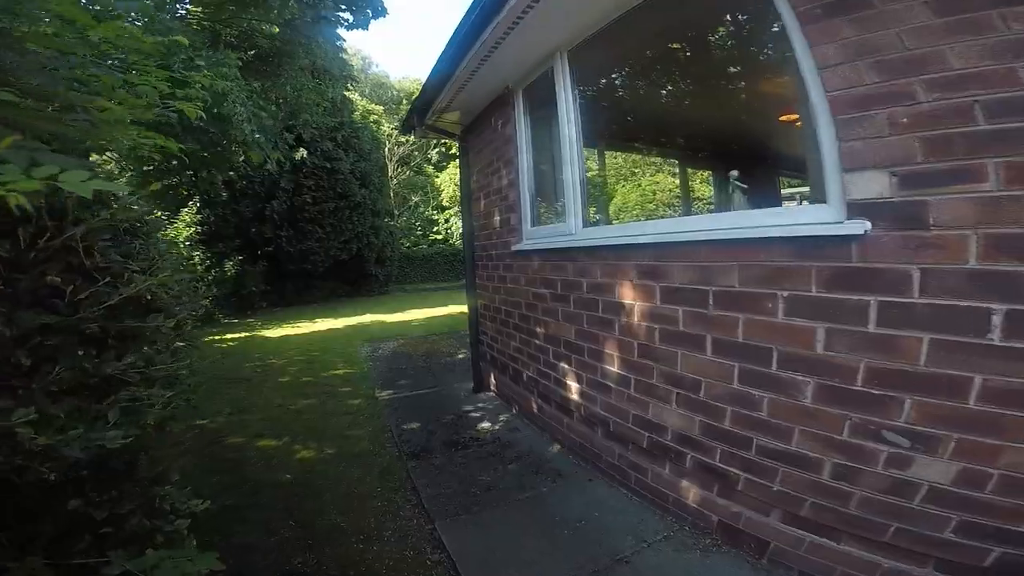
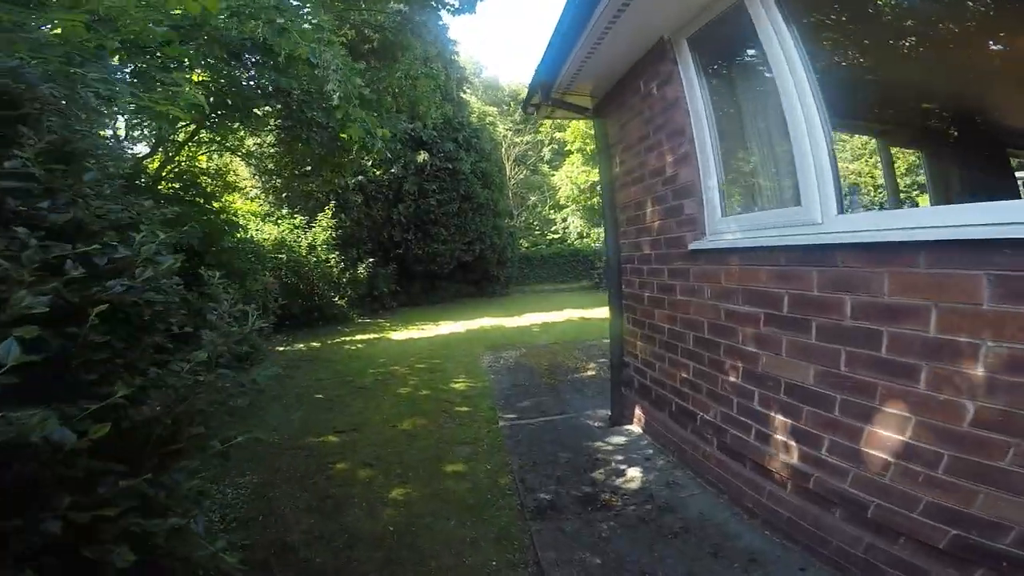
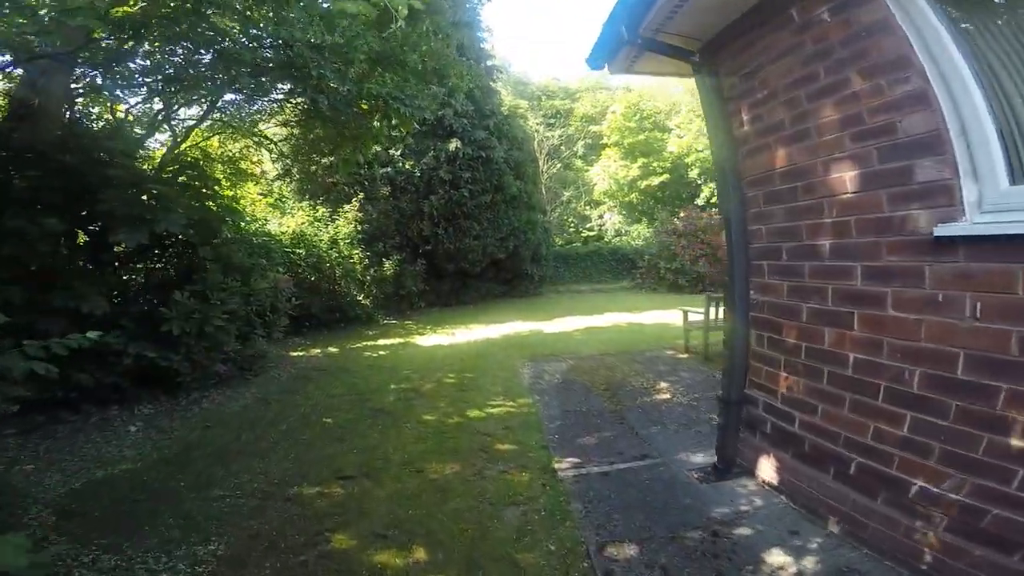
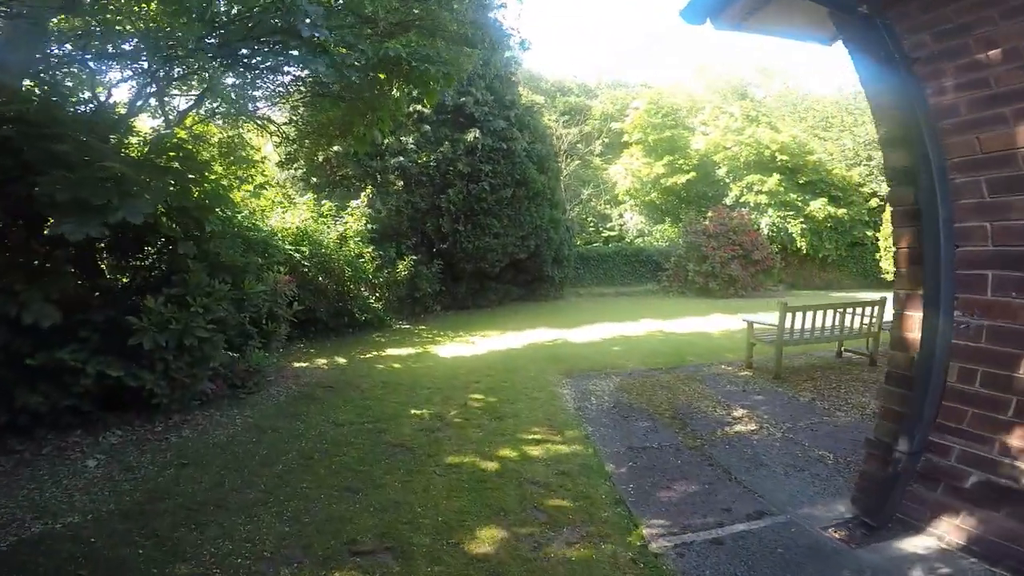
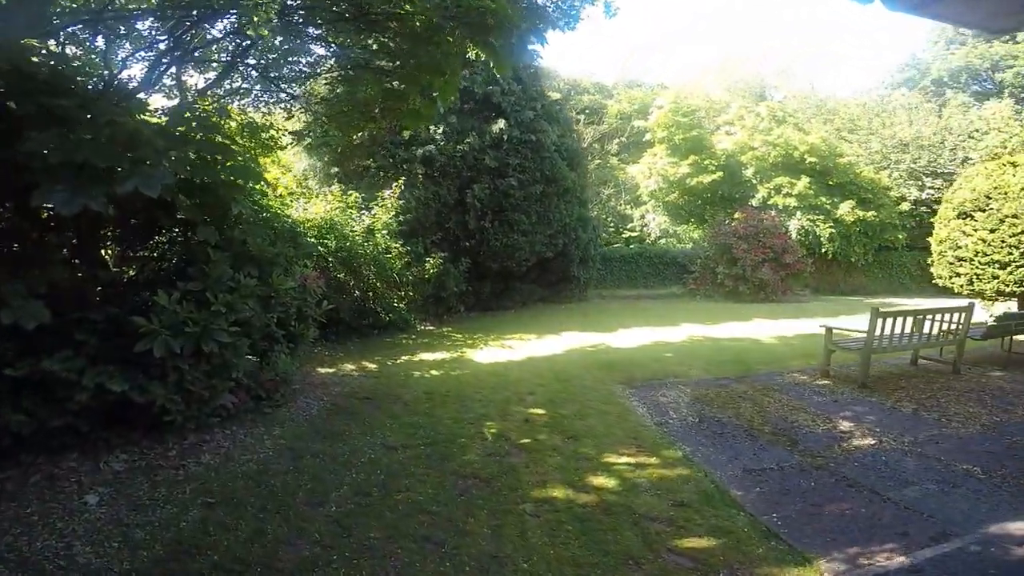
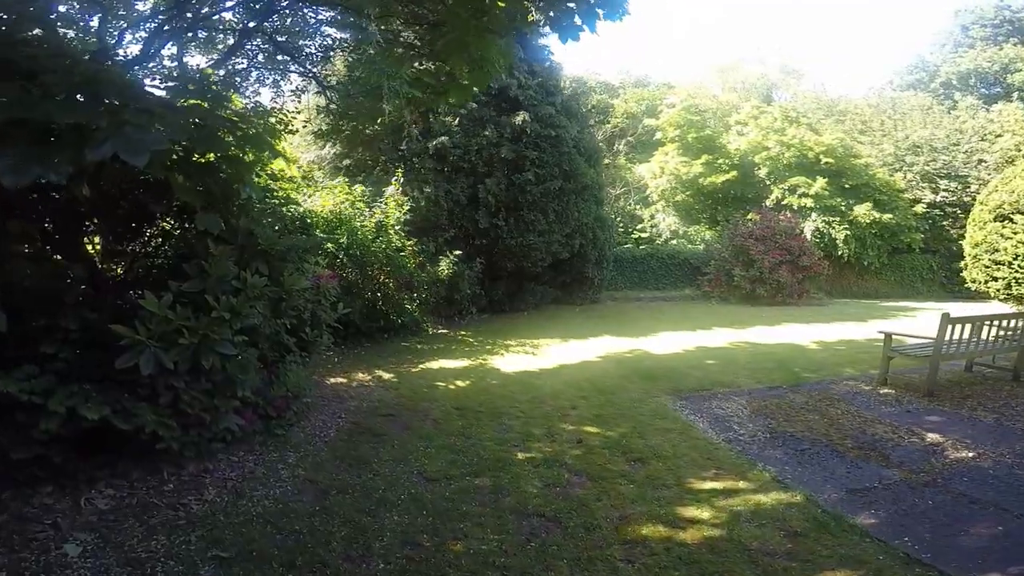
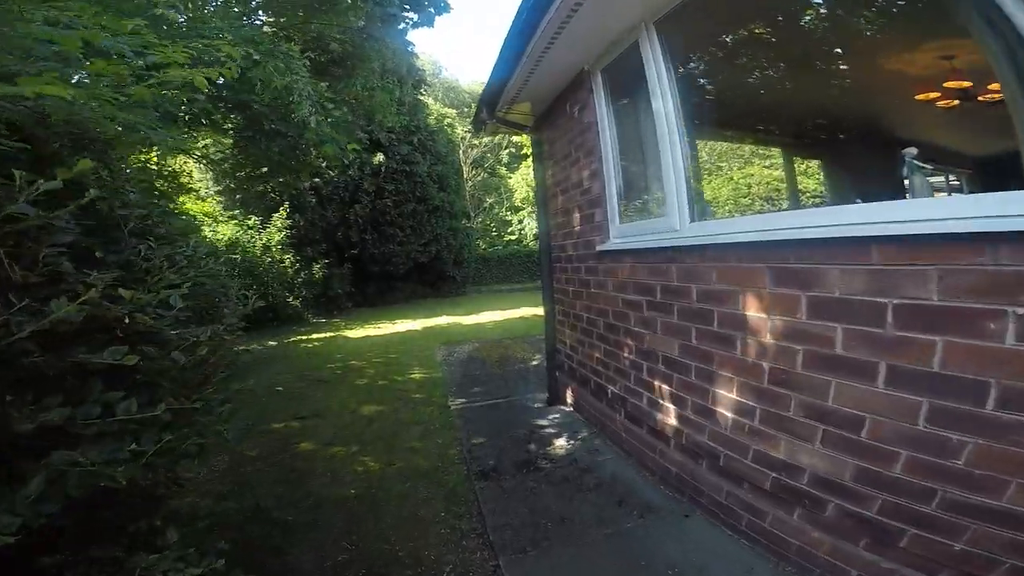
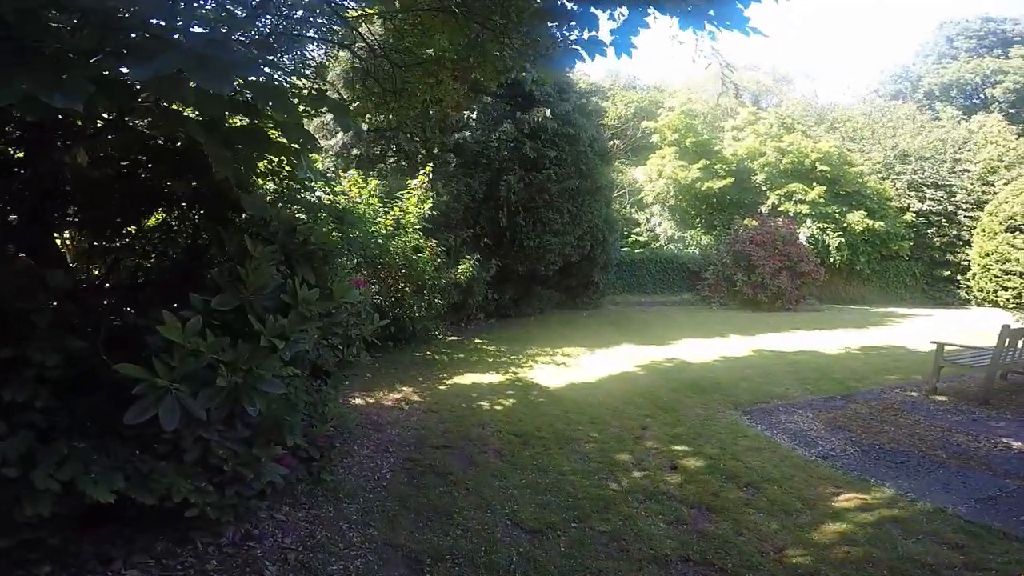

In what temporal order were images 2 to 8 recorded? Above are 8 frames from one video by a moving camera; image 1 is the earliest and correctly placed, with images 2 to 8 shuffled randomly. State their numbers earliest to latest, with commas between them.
7, 2, 3, 4, 5, 6, 8
